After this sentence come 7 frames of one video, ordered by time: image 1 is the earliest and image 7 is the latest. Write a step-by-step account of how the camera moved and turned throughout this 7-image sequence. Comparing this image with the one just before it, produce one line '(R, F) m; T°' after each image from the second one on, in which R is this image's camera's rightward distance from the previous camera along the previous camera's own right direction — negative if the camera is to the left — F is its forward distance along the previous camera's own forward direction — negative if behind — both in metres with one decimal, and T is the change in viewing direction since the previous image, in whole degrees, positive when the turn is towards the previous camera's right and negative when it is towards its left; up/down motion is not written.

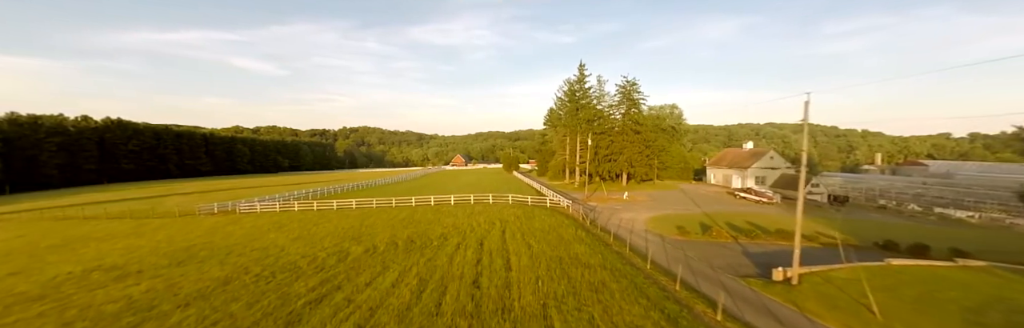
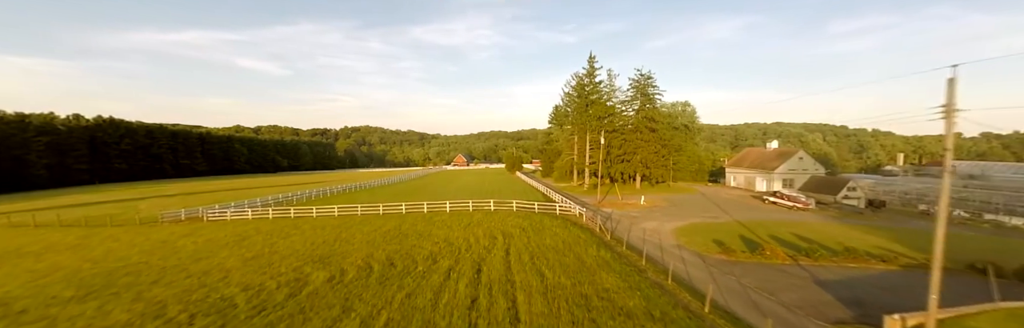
(-0.2, +3.6) m; 0°
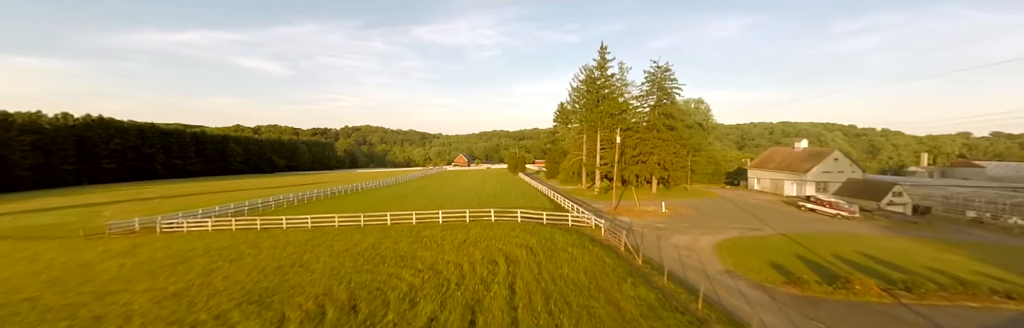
(-0.2, +3.8) m; 0°
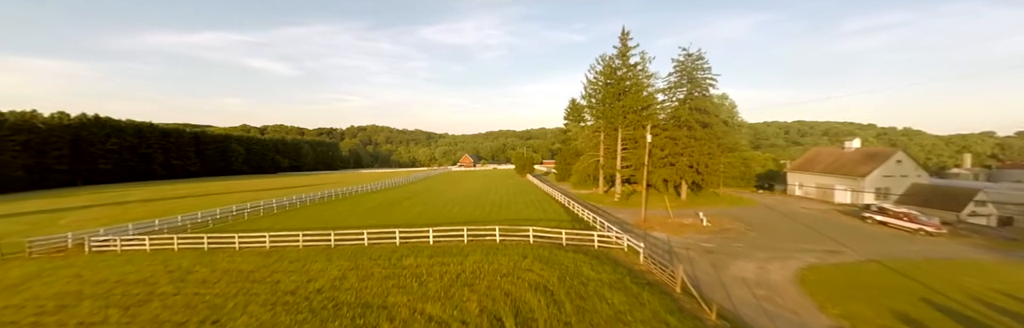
(-0.2, +4.5) m; -1°
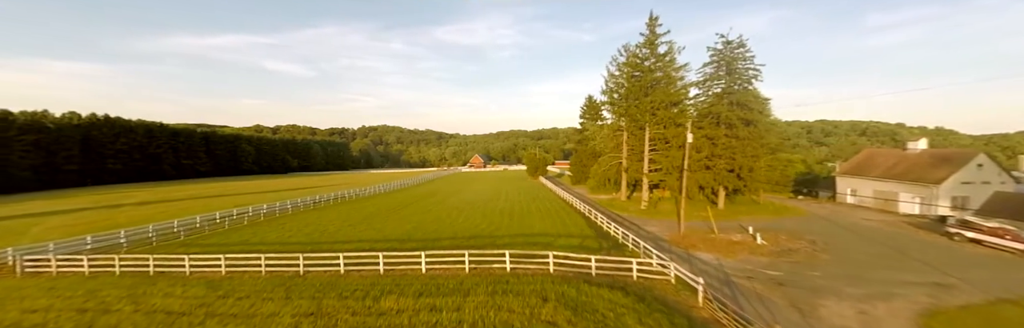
(-0.2, +3.6) m; -2°
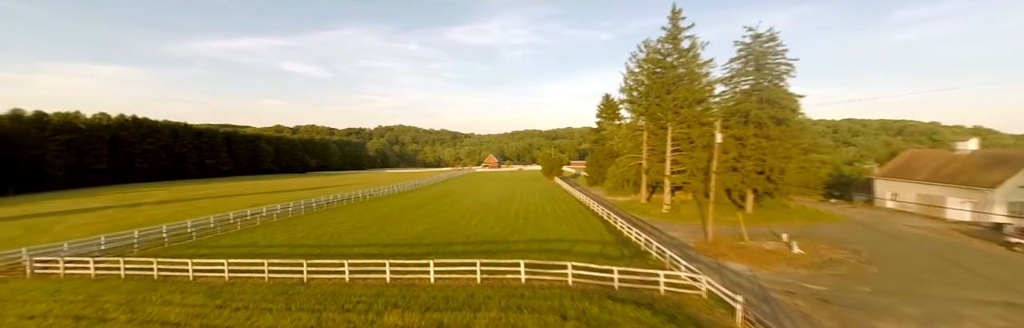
(-0.1, +1.0) m; -2°
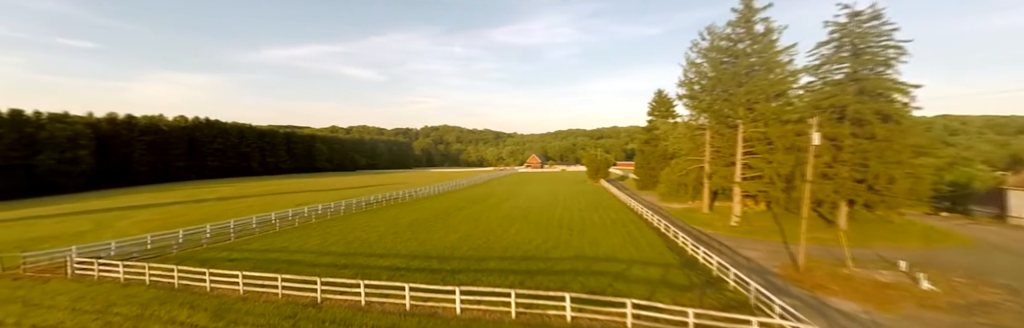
(-0.2, +2.3) m; -7°
